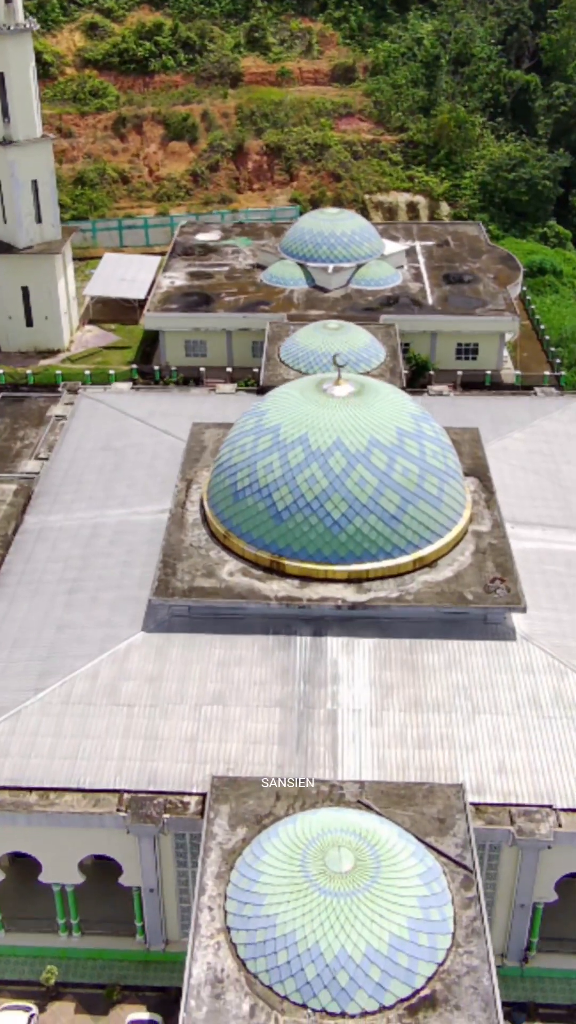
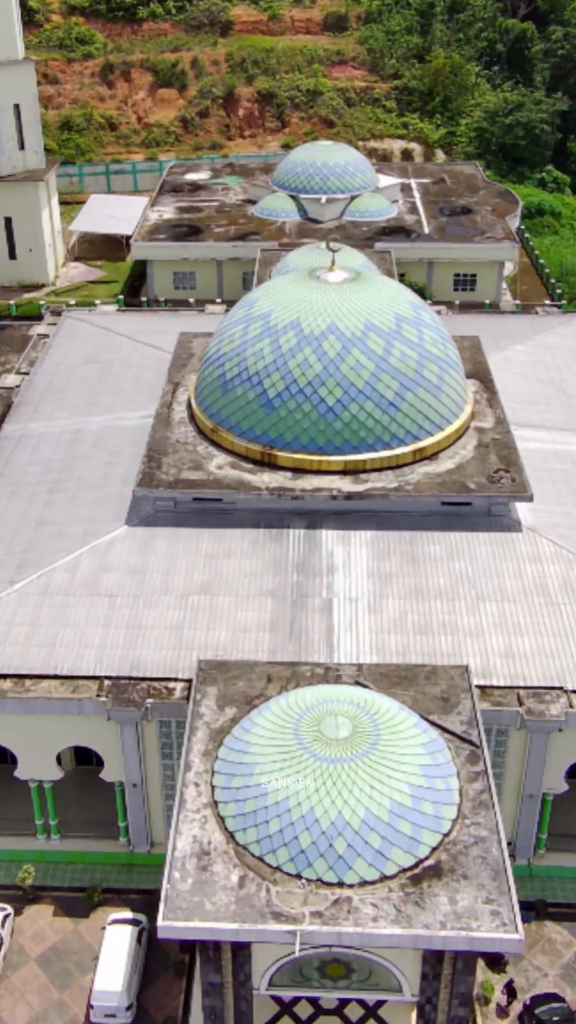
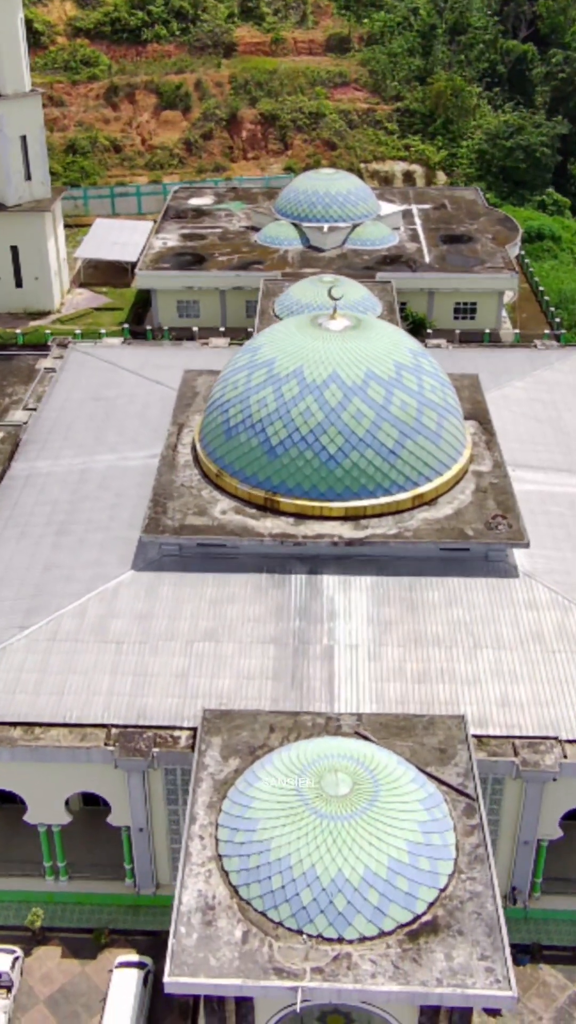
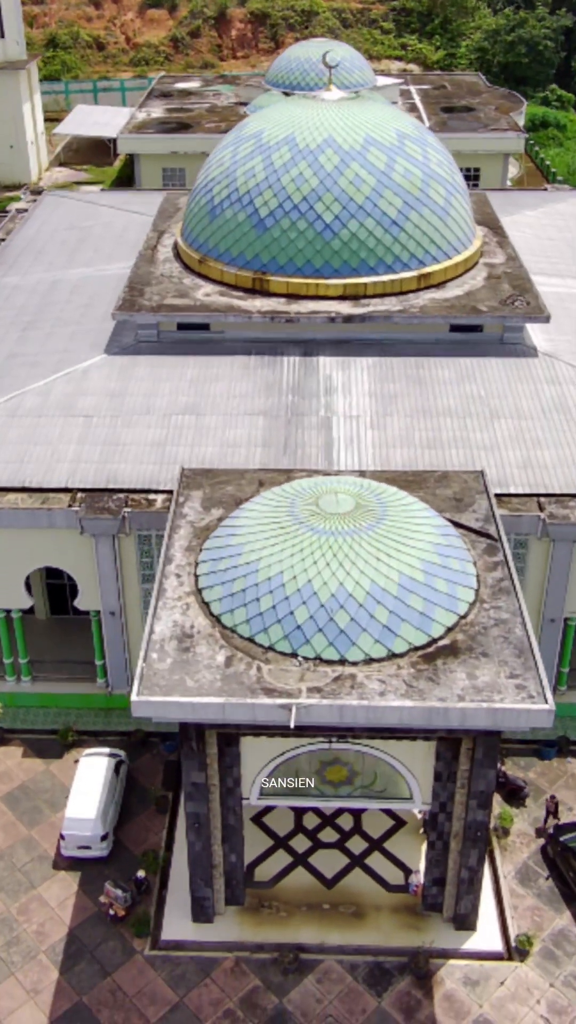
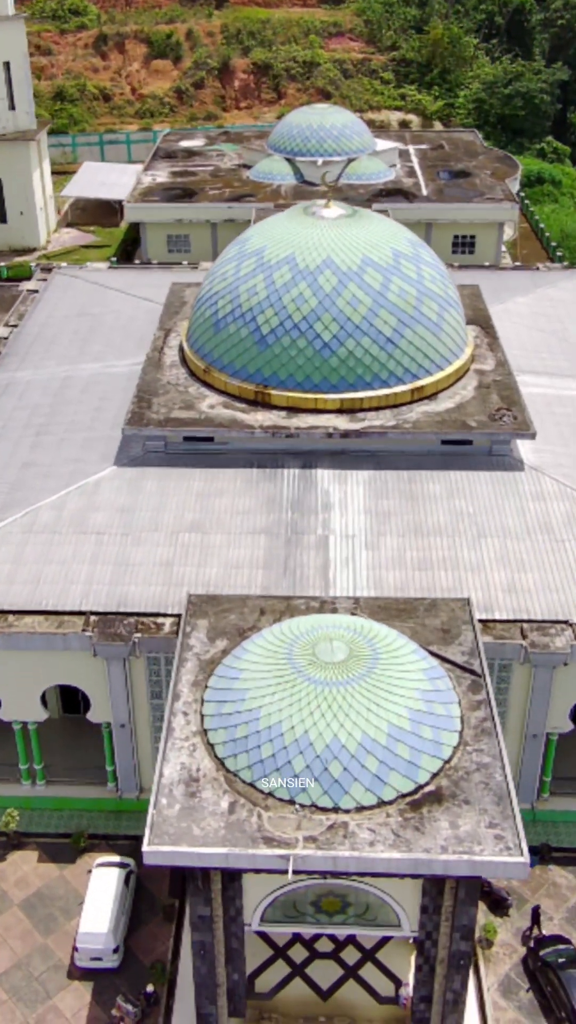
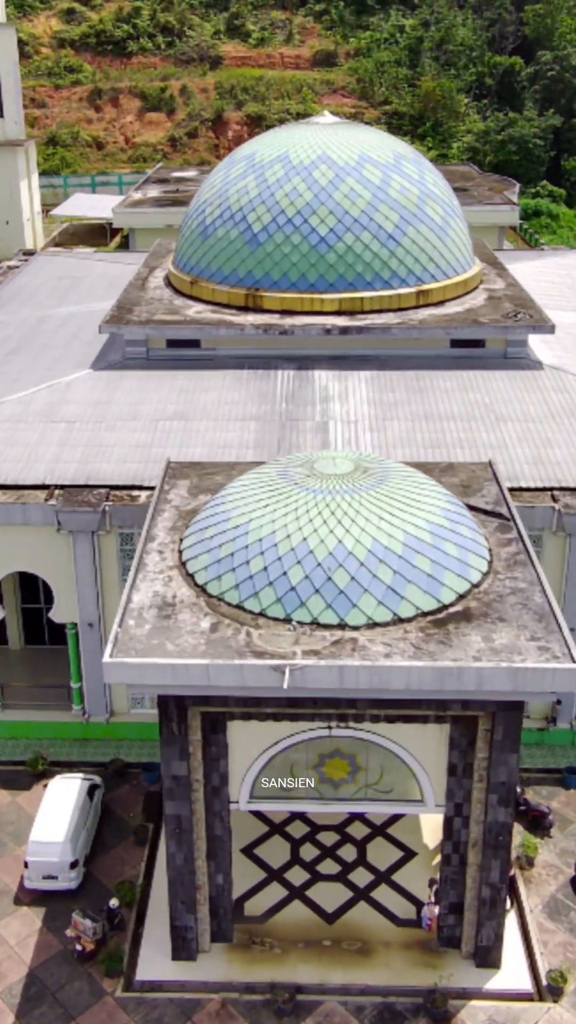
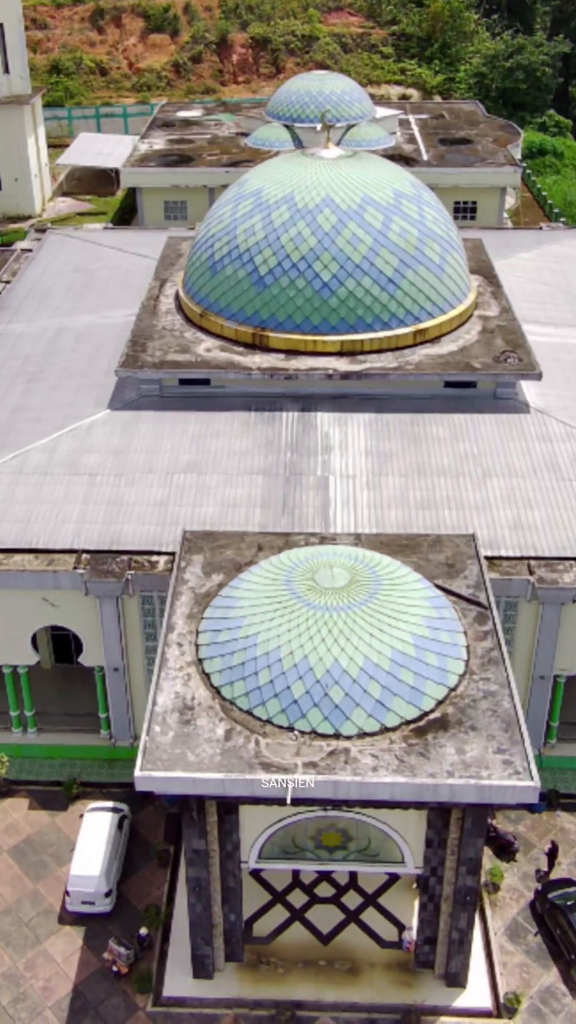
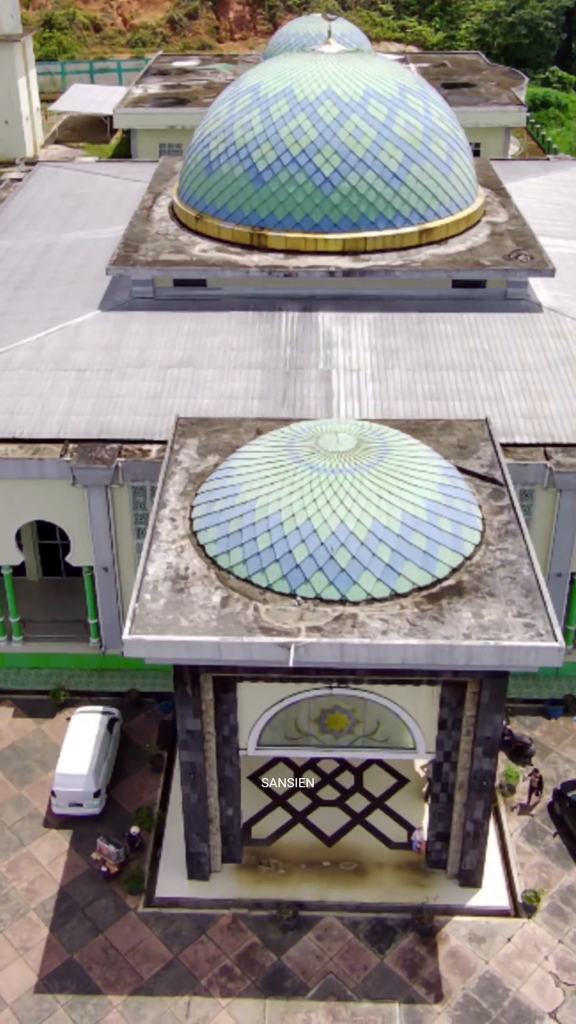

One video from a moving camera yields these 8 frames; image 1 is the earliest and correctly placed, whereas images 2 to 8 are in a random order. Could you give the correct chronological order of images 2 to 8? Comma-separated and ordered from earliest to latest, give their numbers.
3, 2, 5, 7, 4, 8, 6
